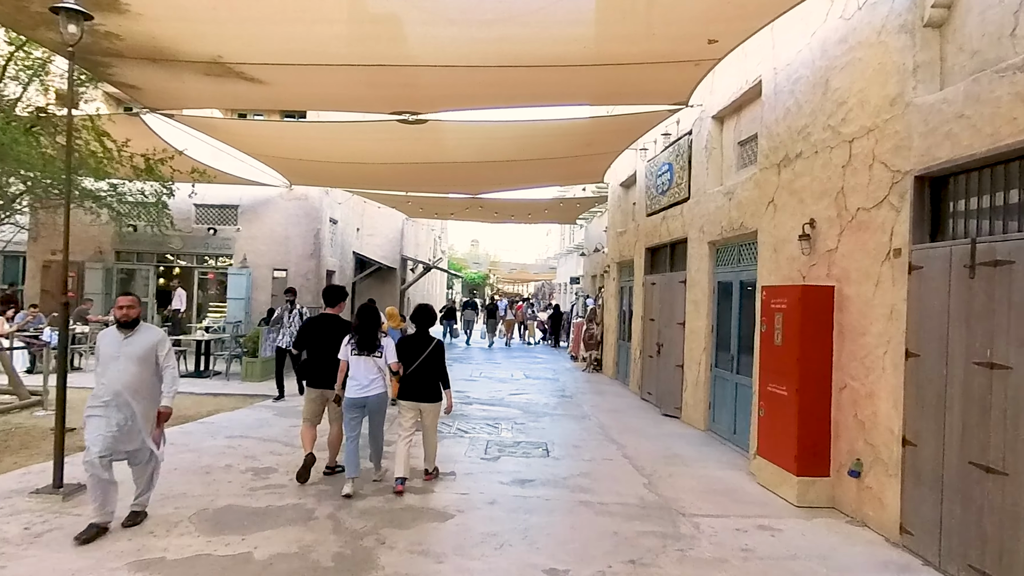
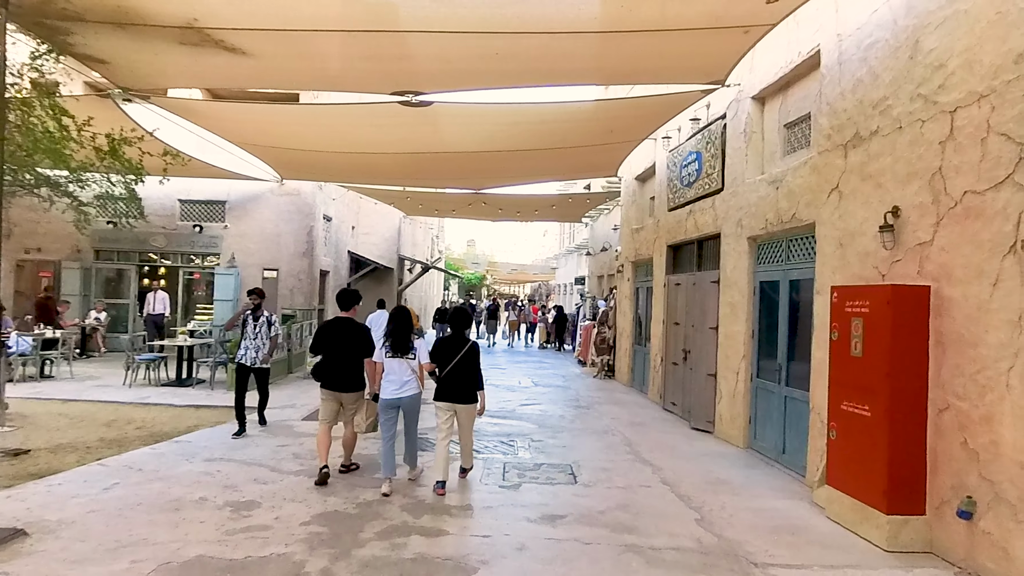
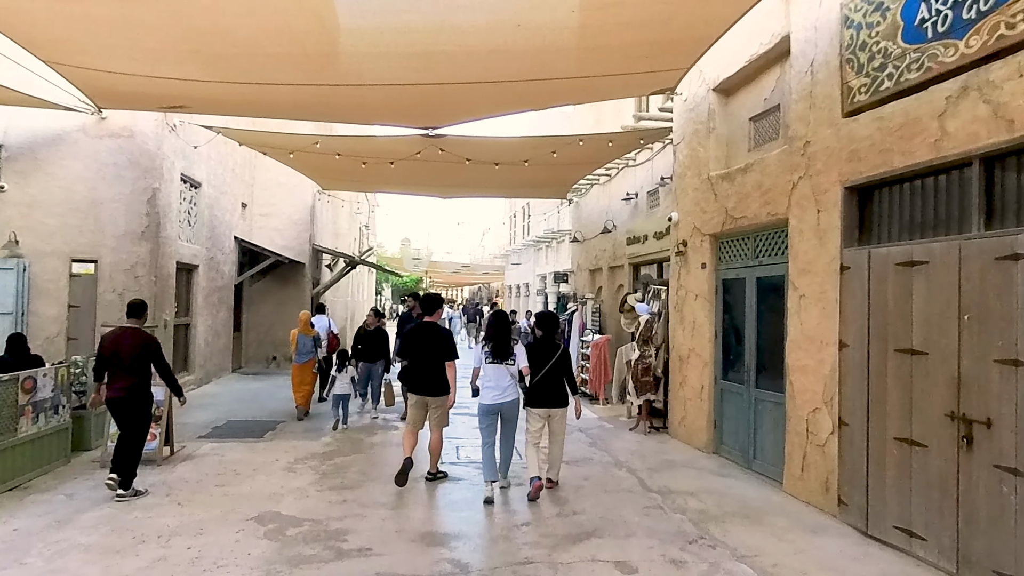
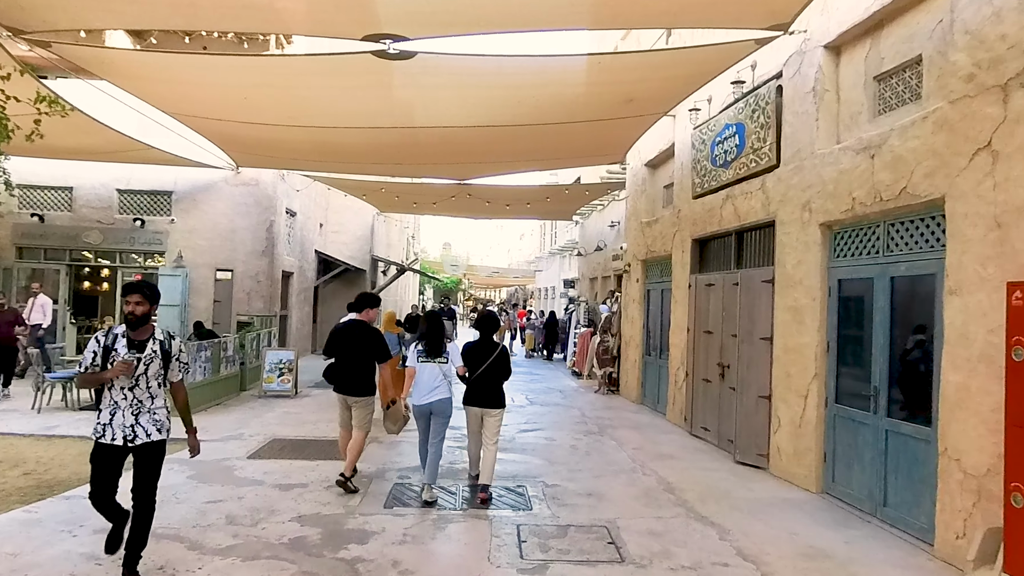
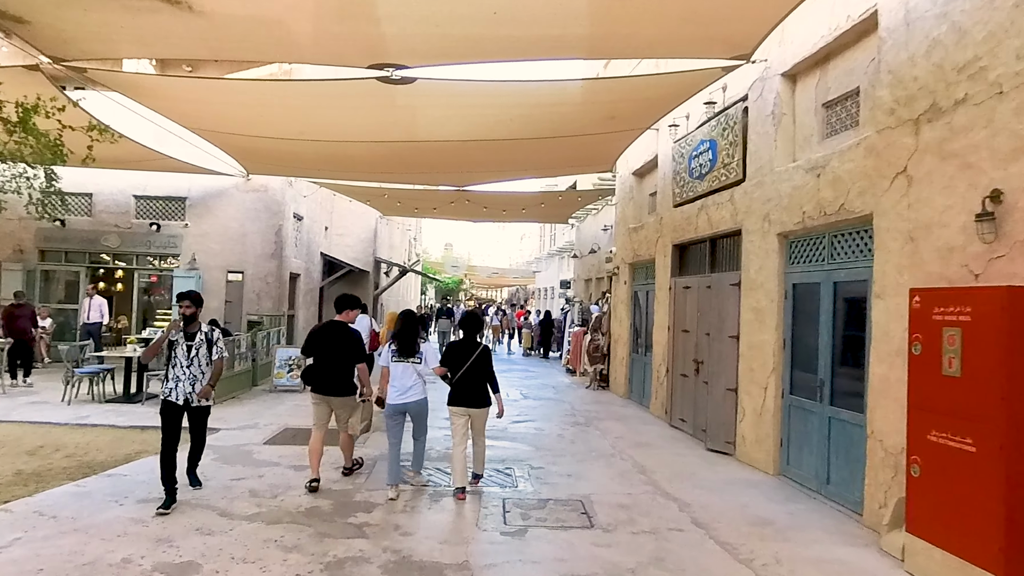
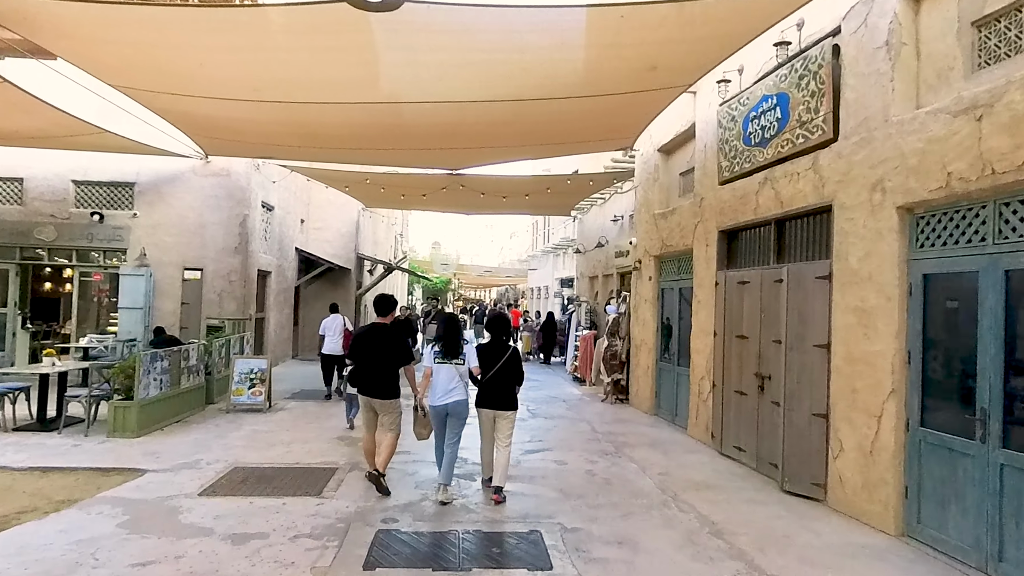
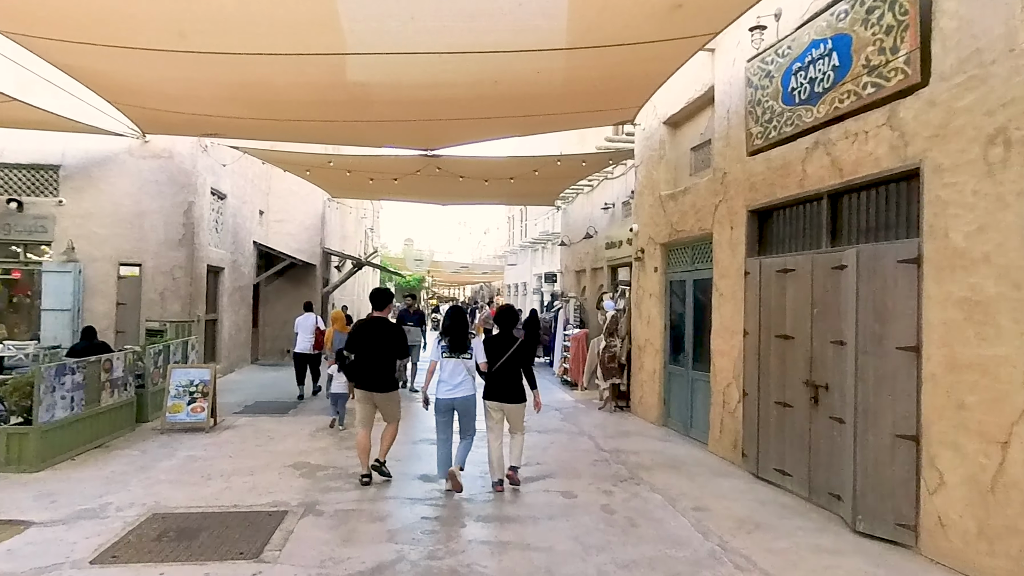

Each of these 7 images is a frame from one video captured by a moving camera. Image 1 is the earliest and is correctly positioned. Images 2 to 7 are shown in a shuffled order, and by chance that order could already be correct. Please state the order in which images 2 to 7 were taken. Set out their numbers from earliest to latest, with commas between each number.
2, 5, 4, 6, 7, 3
